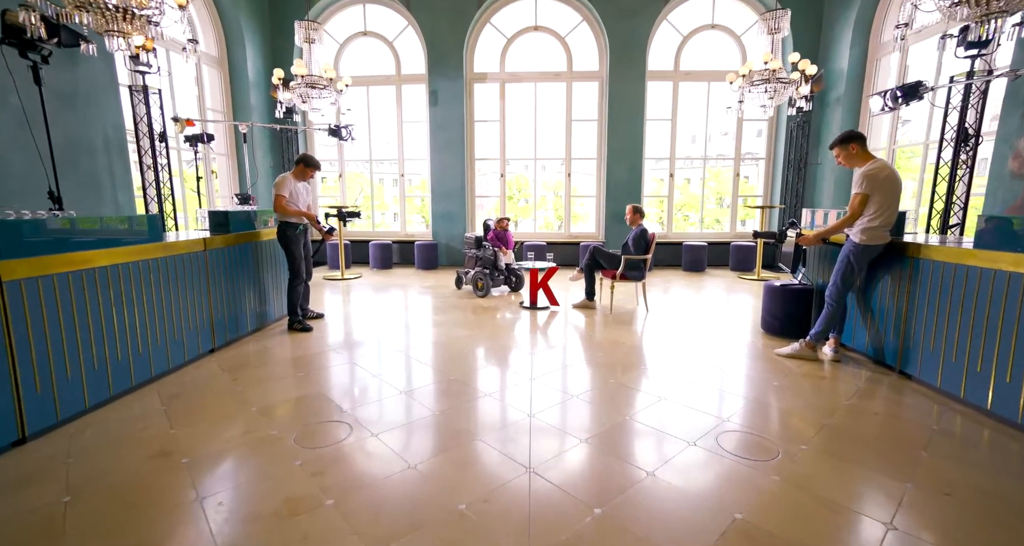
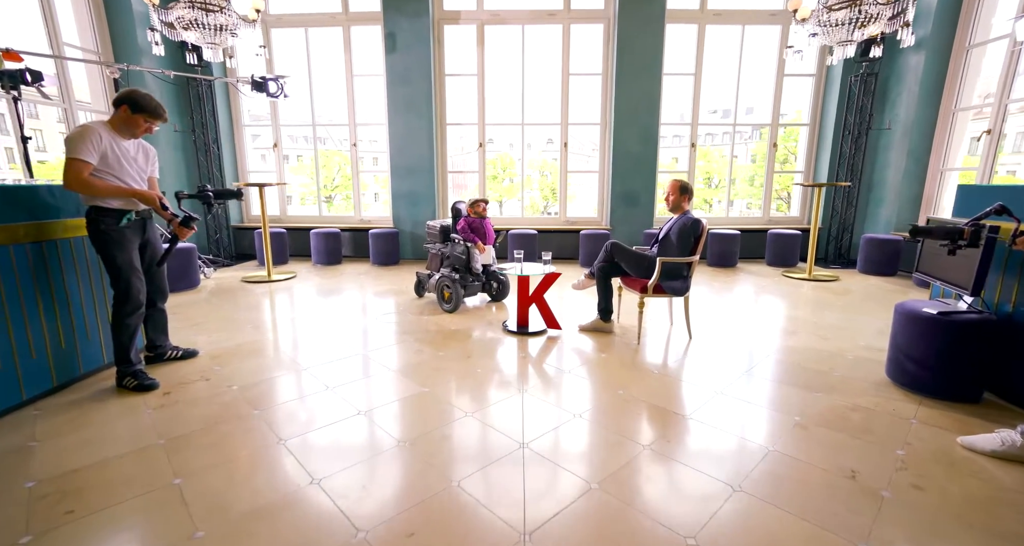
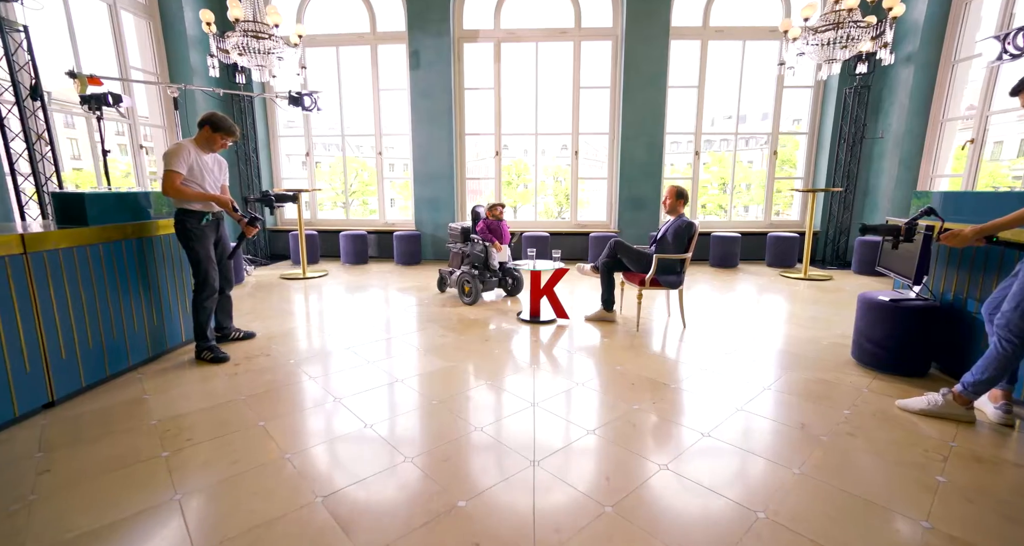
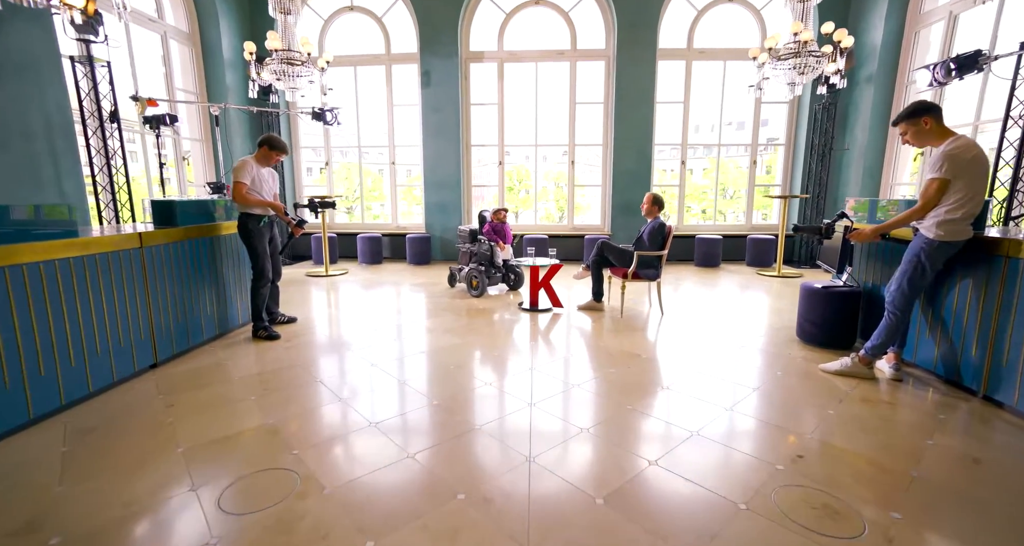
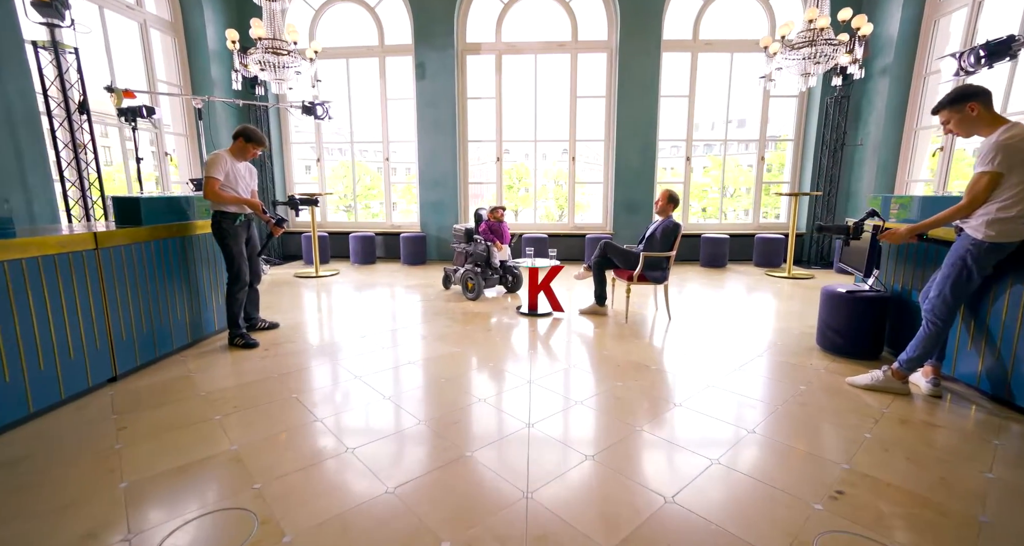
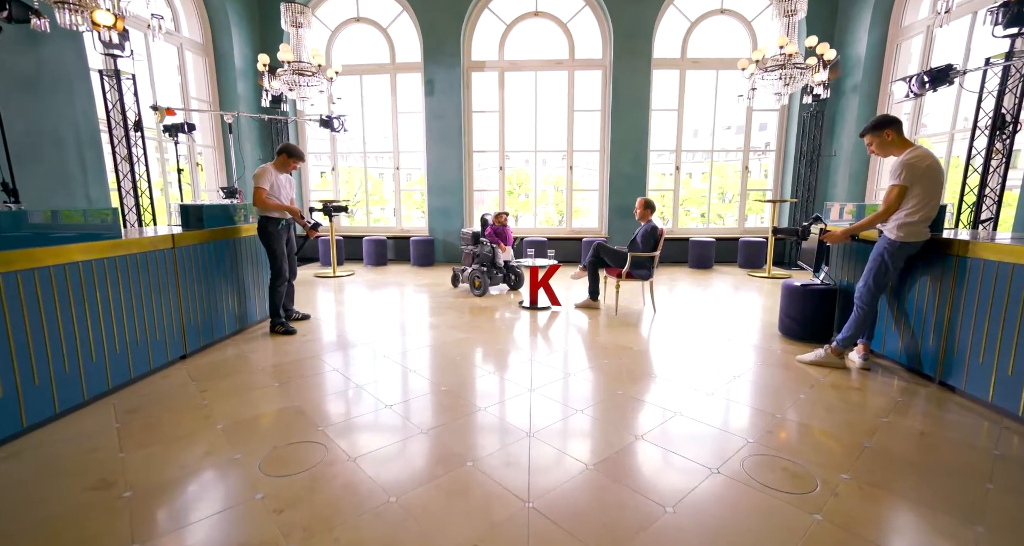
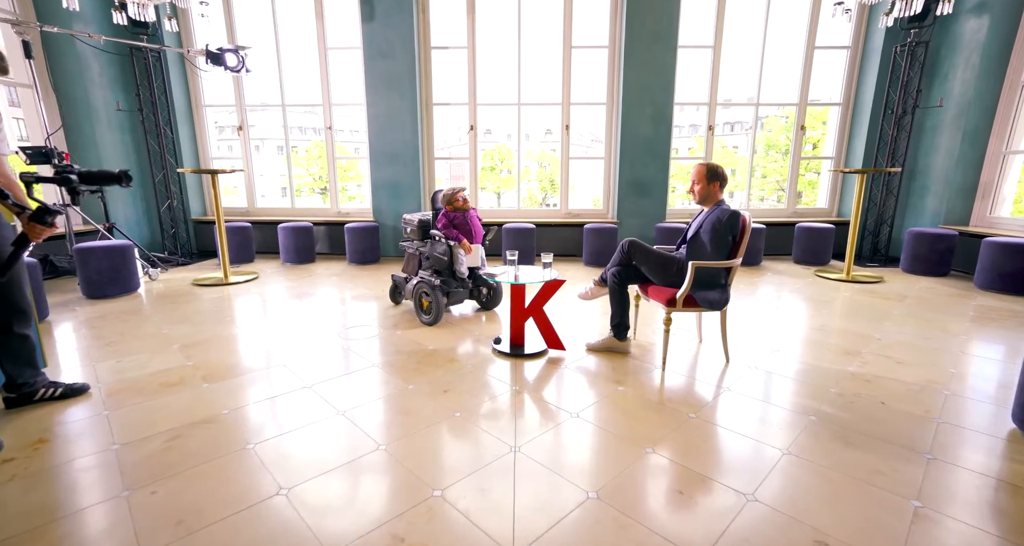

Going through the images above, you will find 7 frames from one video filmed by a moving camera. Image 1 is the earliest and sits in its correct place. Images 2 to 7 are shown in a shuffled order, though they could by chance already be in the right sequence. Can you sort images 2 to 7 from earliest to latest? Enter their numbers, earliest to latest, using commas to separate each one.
6, 4, 5, 3, 2, 7
